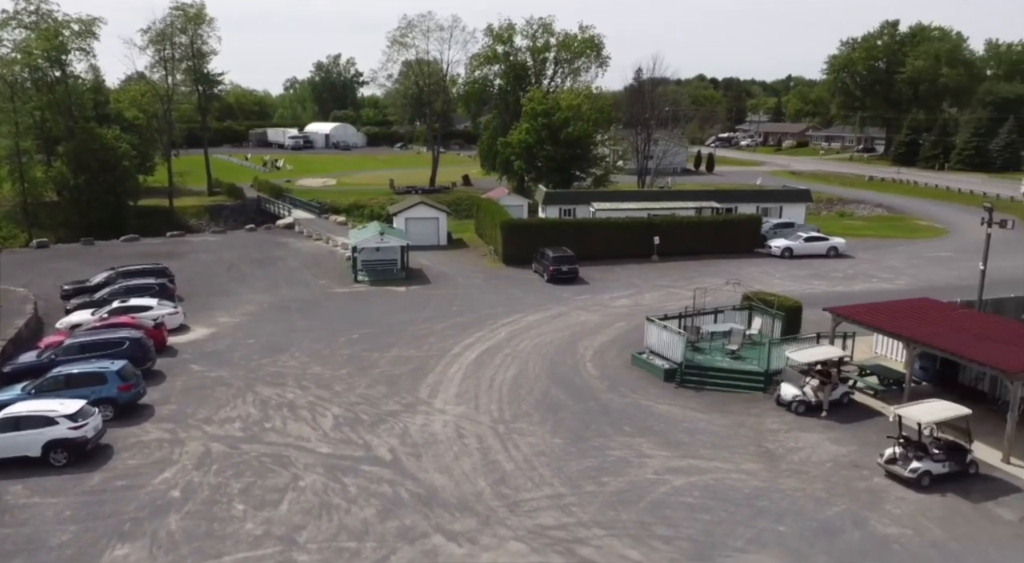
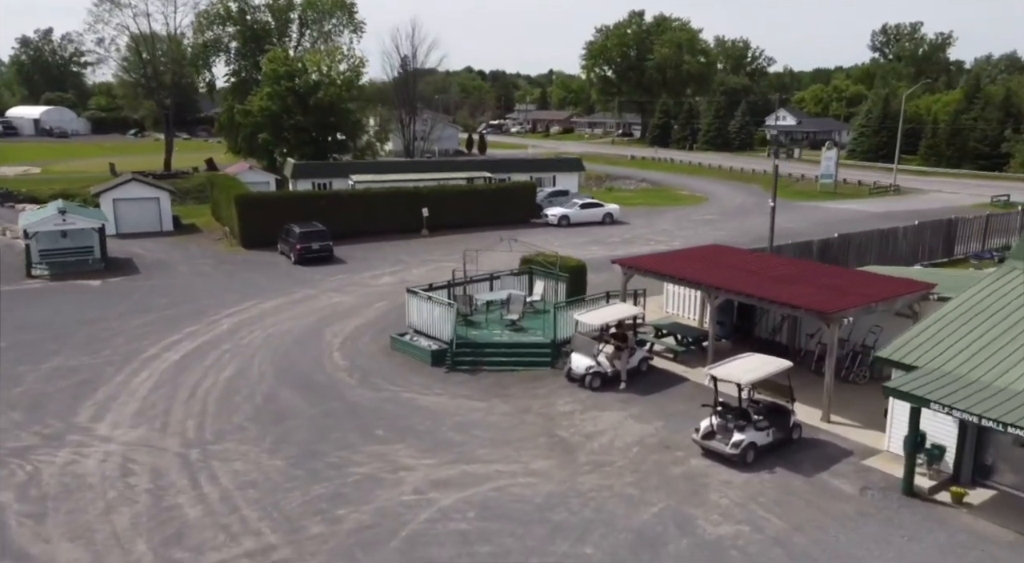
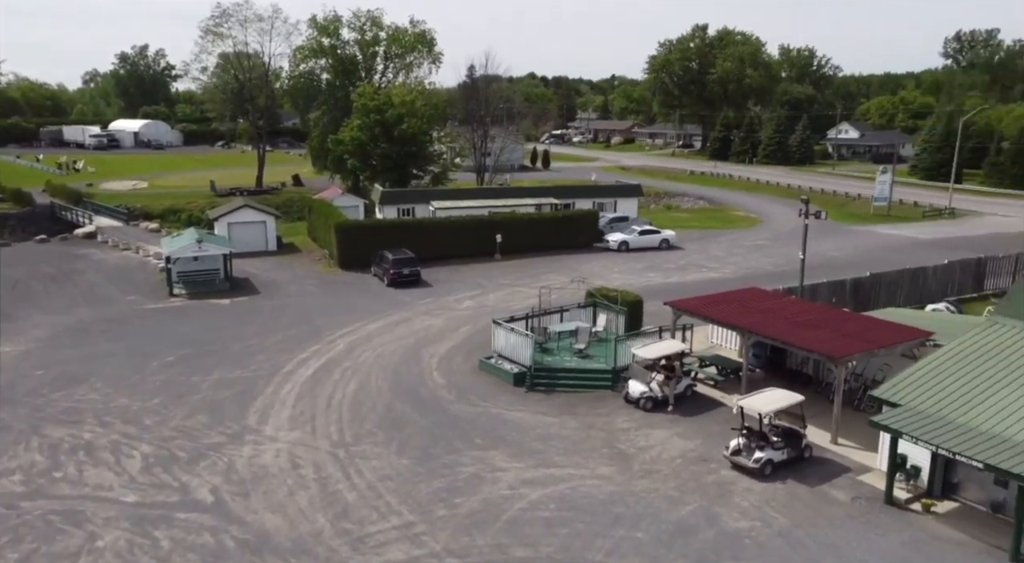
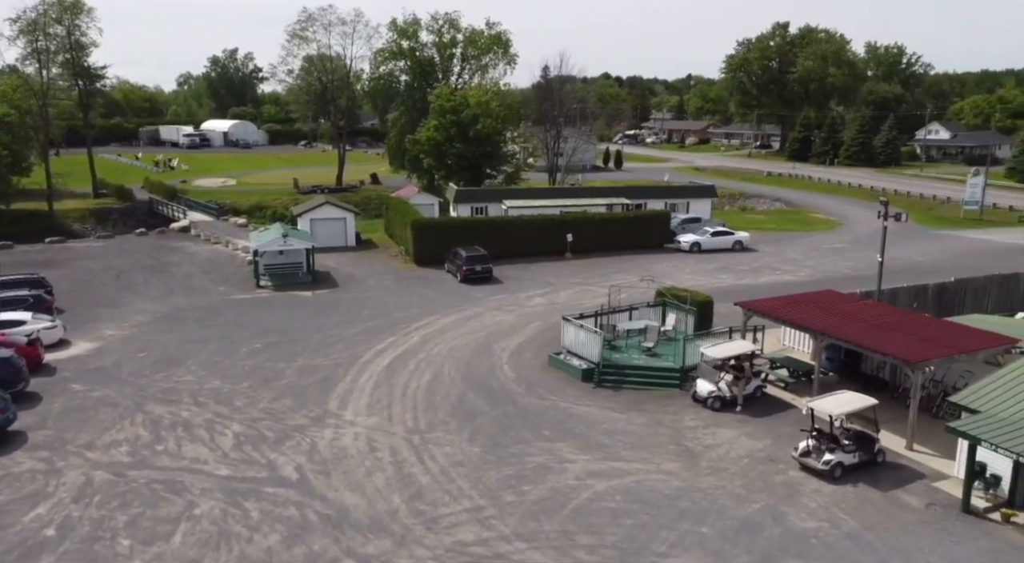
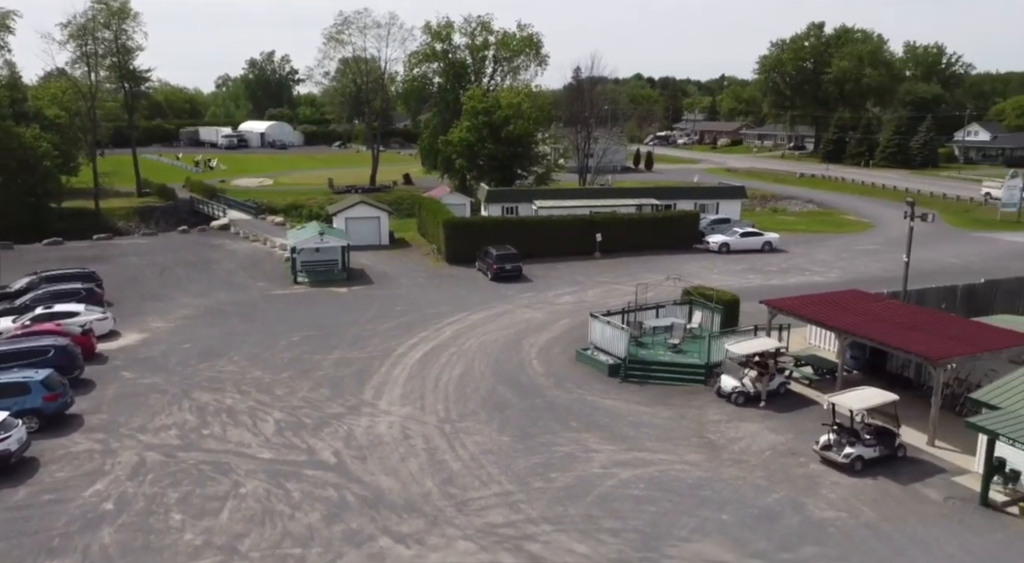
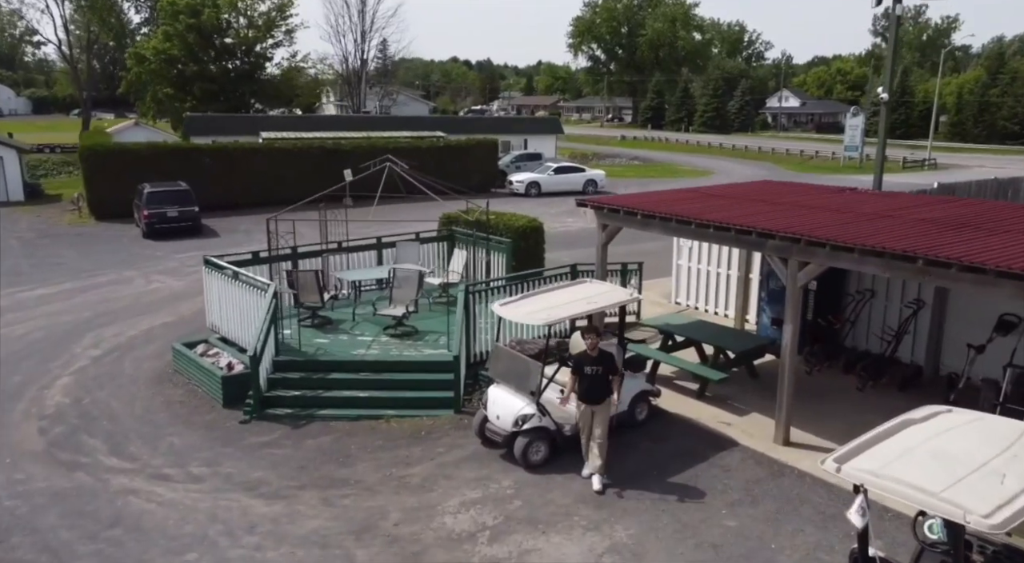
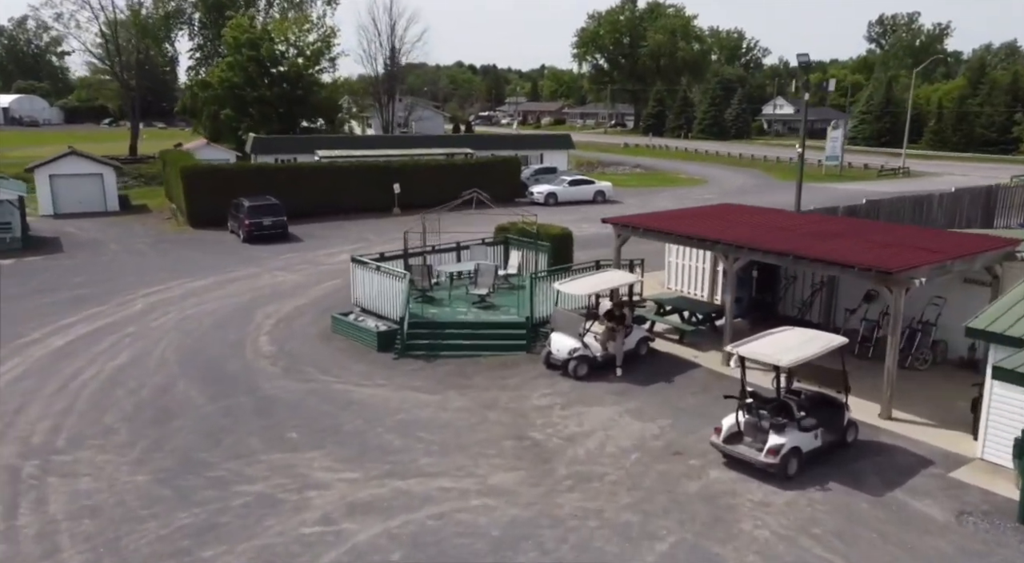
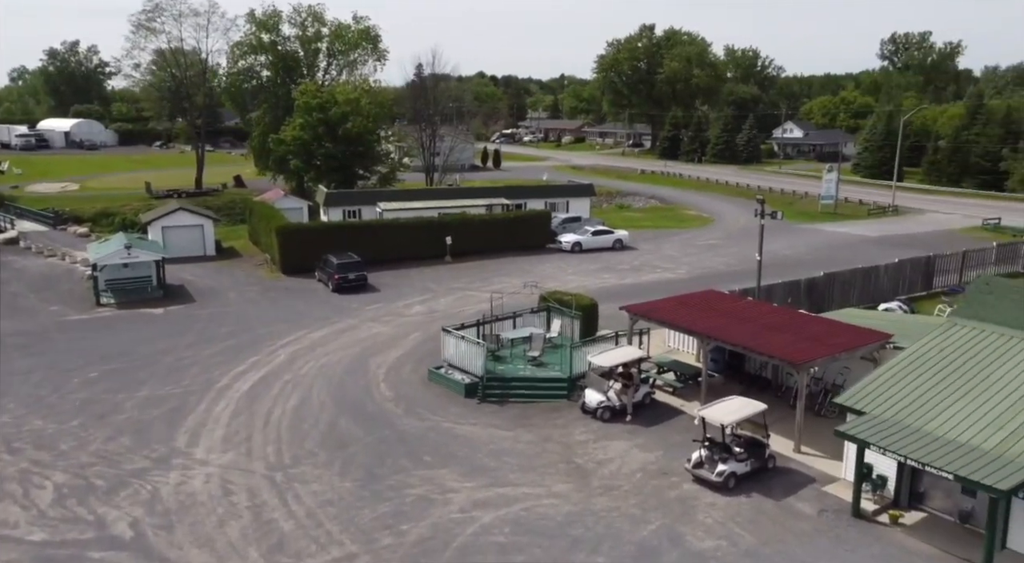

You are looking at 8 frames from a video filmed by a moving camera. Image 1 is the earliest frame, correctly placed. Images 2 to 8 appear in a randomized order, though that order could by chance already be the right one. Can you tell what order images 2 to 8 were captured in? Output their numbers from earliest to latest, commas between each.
5, 4, 3, 8, 2, 7, 6
